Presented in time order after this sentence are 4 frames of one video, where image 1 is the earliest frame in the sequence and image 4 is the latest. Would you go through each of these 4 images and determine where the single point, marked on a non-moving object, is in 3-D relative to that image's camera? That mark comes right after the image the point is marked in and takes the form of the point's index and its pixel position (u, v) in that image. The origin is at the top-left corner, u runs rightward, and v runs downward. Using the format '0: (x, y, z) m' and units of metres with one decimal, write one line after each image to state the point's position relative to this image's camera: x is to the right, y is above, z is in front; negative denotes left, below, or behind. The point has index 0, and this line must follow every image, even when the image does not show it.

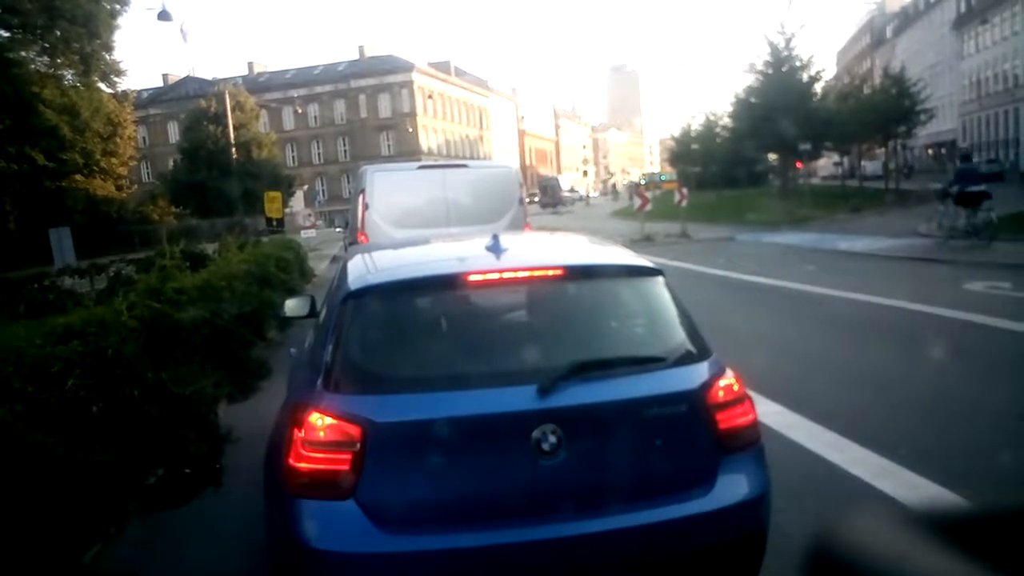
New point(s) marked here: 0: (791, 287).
0: (+4.4, 0.0, +17.0) m
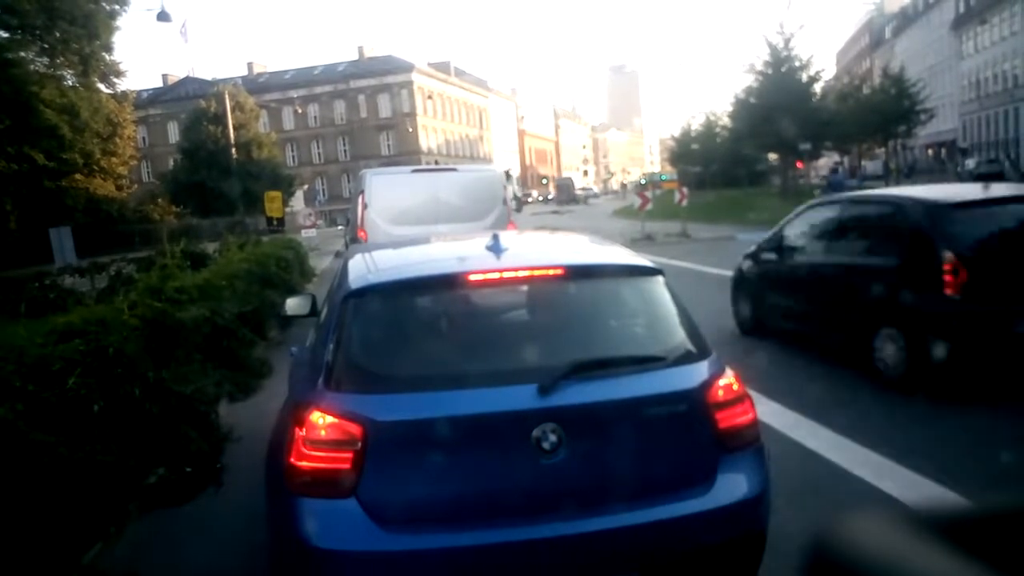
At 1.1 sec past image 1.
0: (+4.4, 0.0, +17.0) m
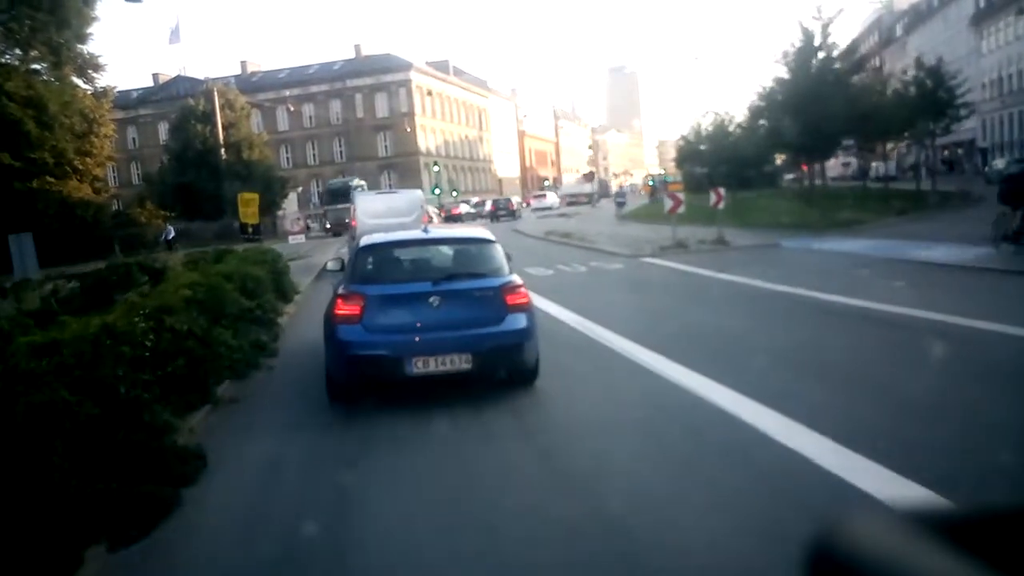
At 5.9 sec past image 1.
0: (+4.5, -0.1, +16.2) m
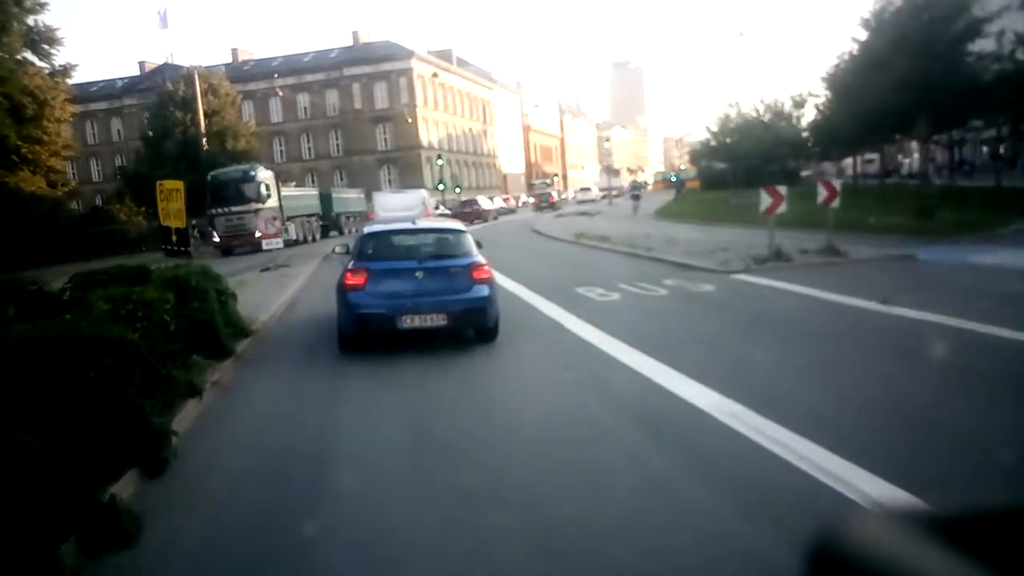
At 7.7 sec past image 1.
0: (+4.7, -0.2, +14.6) m
